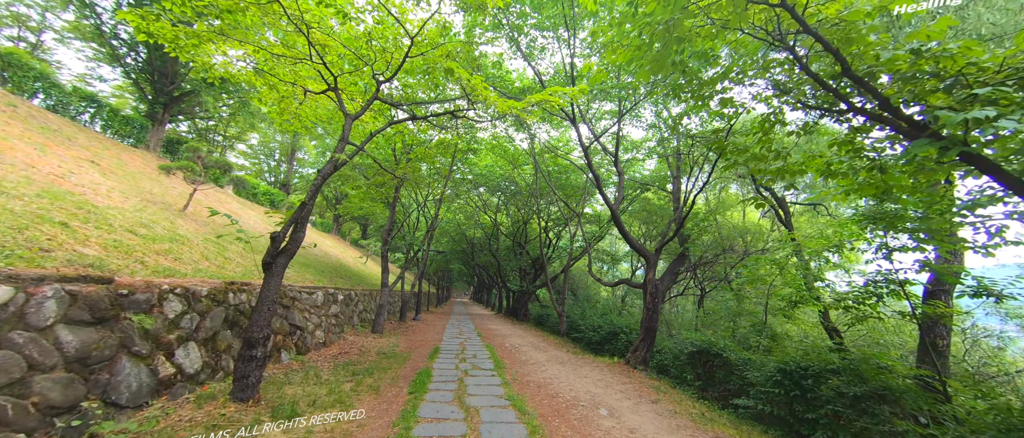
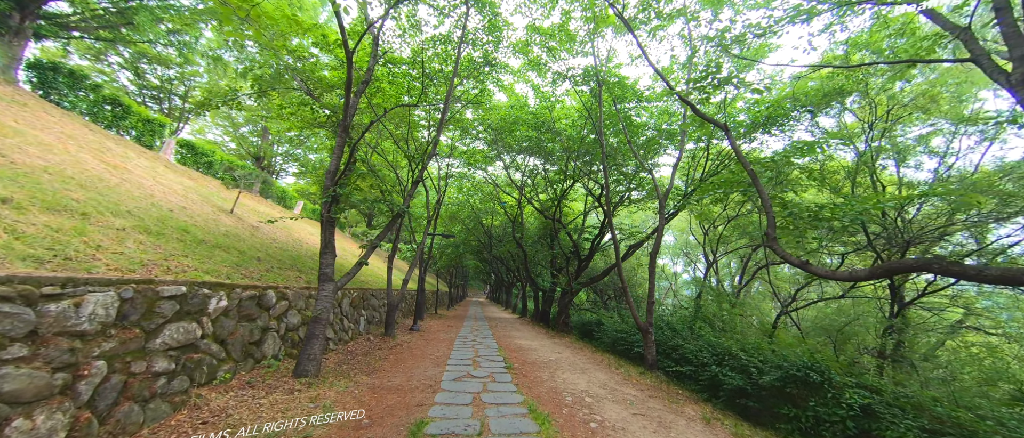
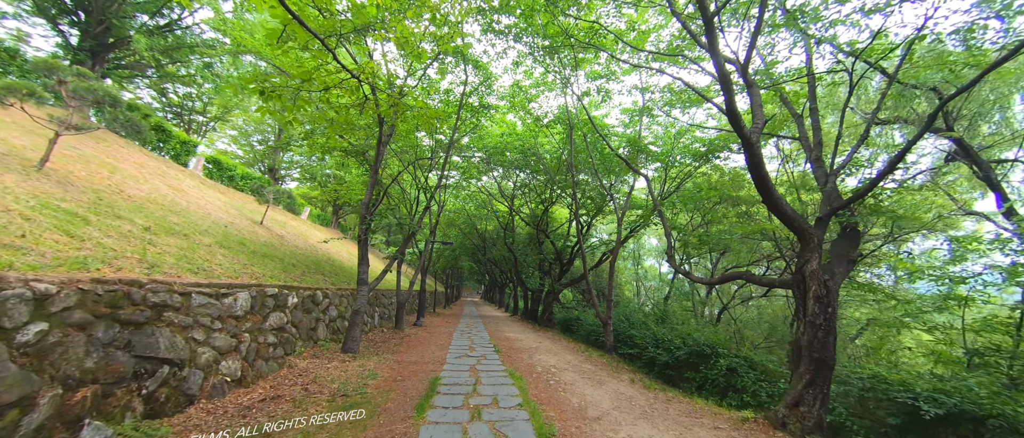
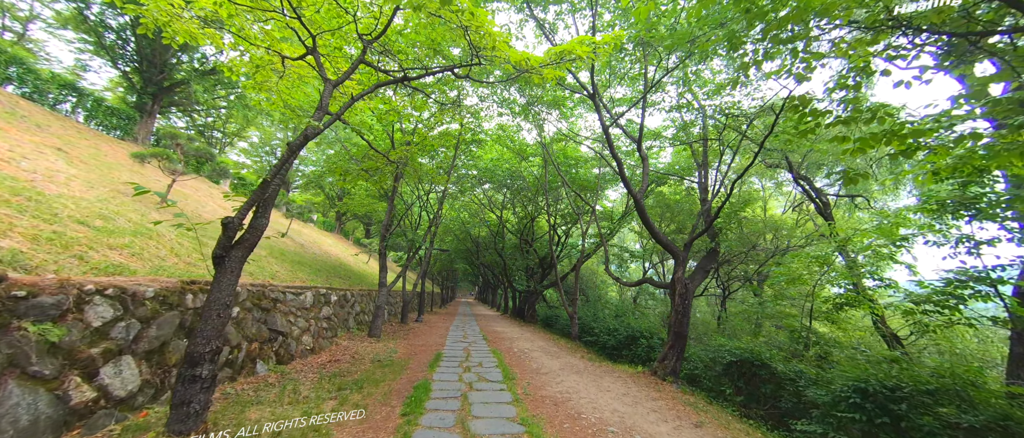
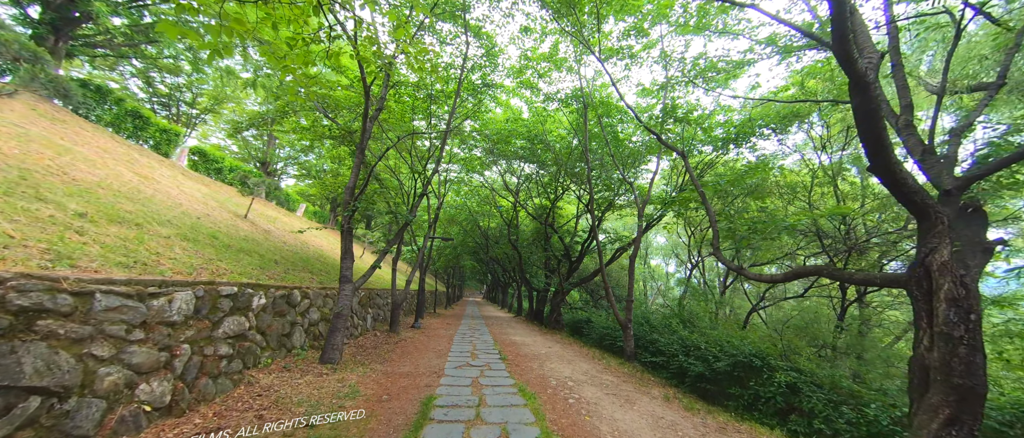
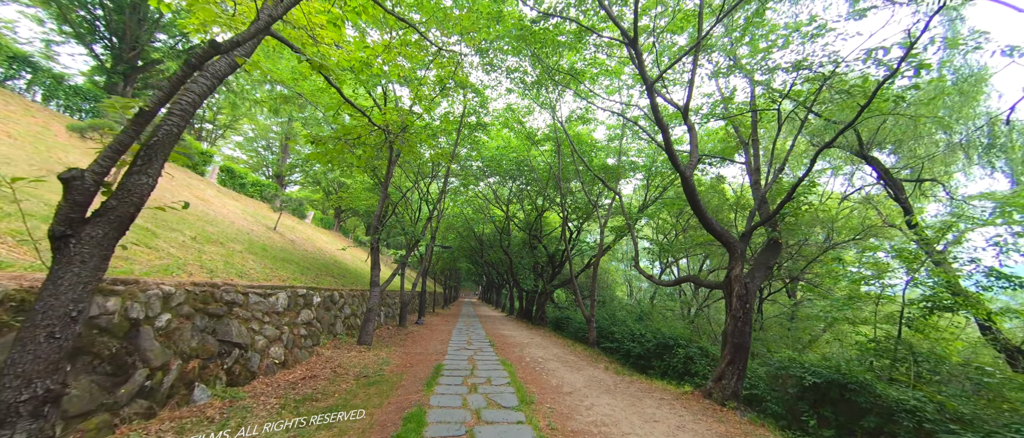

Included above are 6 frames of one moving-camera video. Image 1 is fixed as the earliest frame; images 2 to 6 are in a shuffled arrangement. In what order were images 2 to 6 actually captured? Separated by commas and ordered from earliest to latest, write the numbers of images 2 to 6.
4, 6, 3, 5, 2
